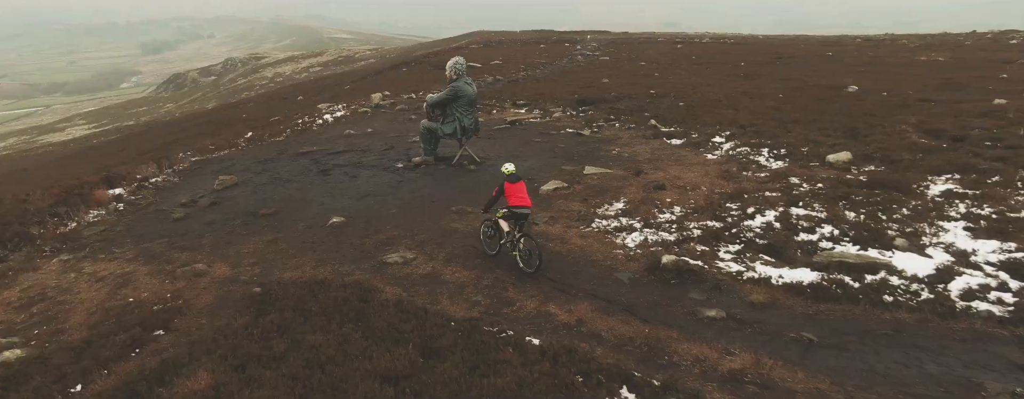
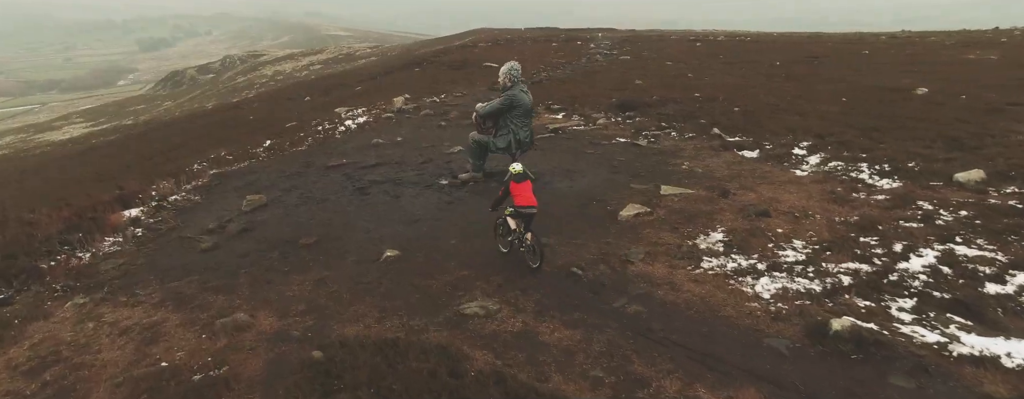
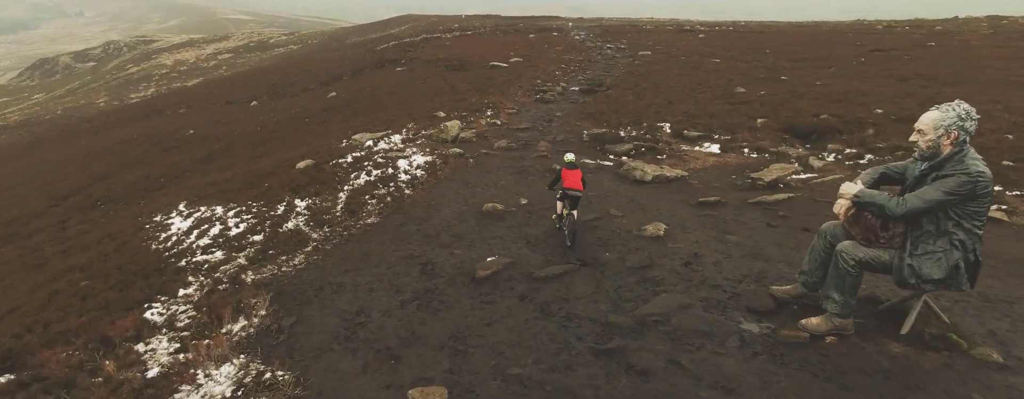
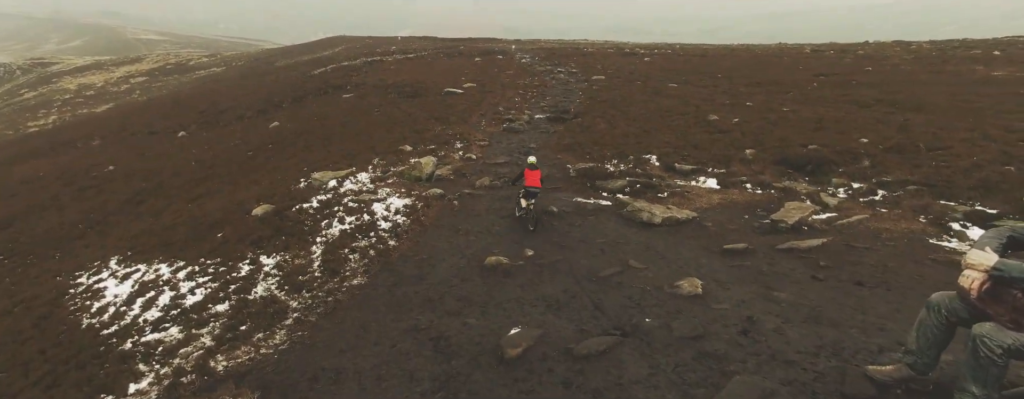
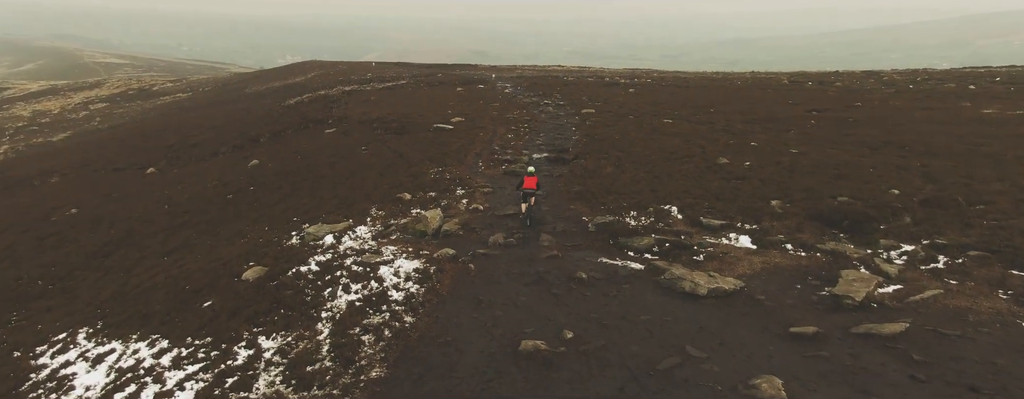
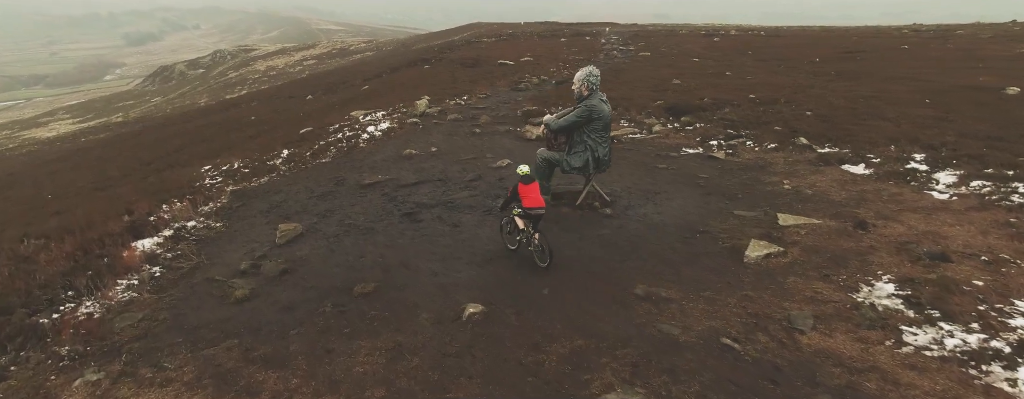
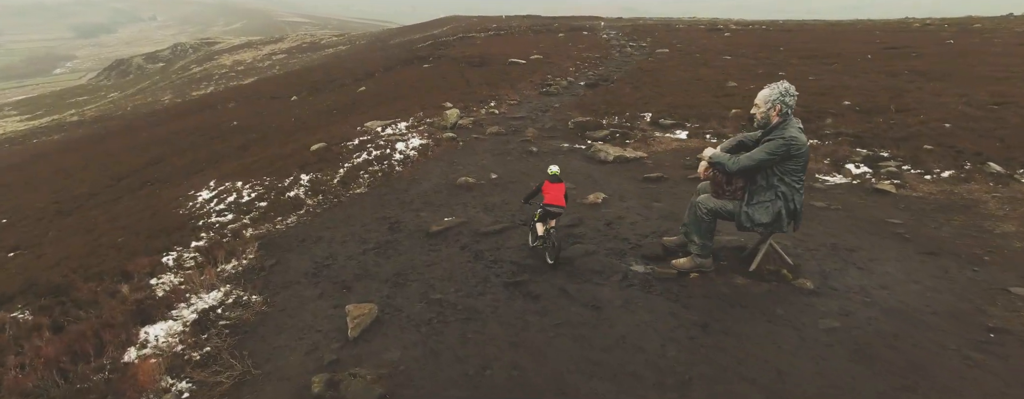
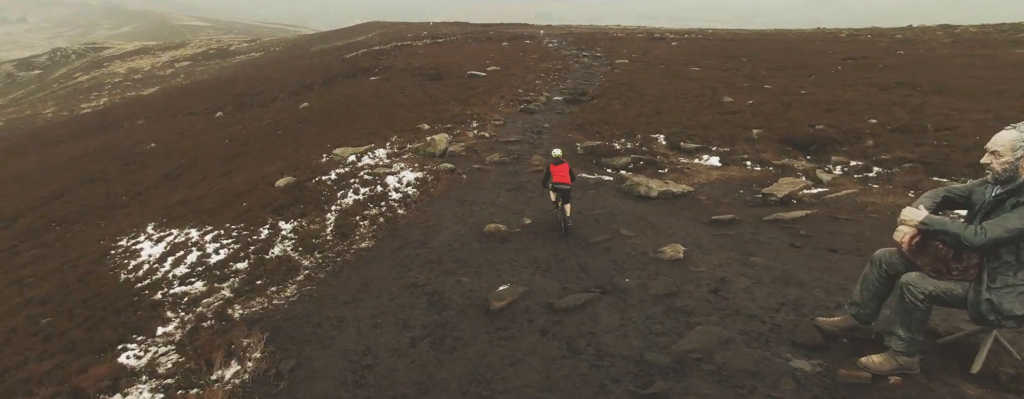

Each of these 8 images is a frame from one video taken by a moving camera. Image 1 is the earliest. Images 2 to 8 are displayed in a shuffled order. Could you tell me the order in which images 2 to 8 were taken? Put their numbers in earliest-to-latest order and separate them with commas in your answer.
2, 6, 7, 3, 8, 4, 5
